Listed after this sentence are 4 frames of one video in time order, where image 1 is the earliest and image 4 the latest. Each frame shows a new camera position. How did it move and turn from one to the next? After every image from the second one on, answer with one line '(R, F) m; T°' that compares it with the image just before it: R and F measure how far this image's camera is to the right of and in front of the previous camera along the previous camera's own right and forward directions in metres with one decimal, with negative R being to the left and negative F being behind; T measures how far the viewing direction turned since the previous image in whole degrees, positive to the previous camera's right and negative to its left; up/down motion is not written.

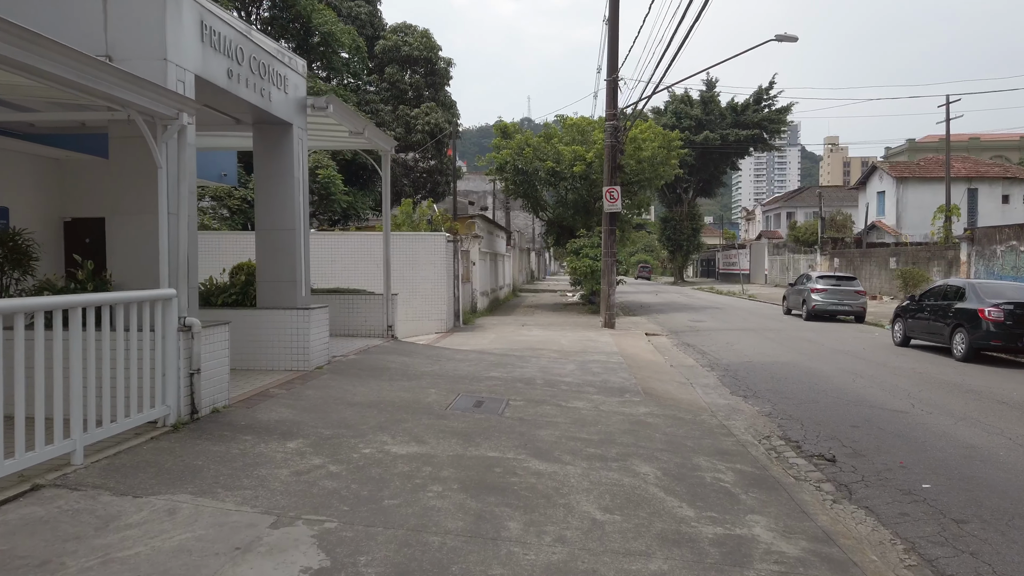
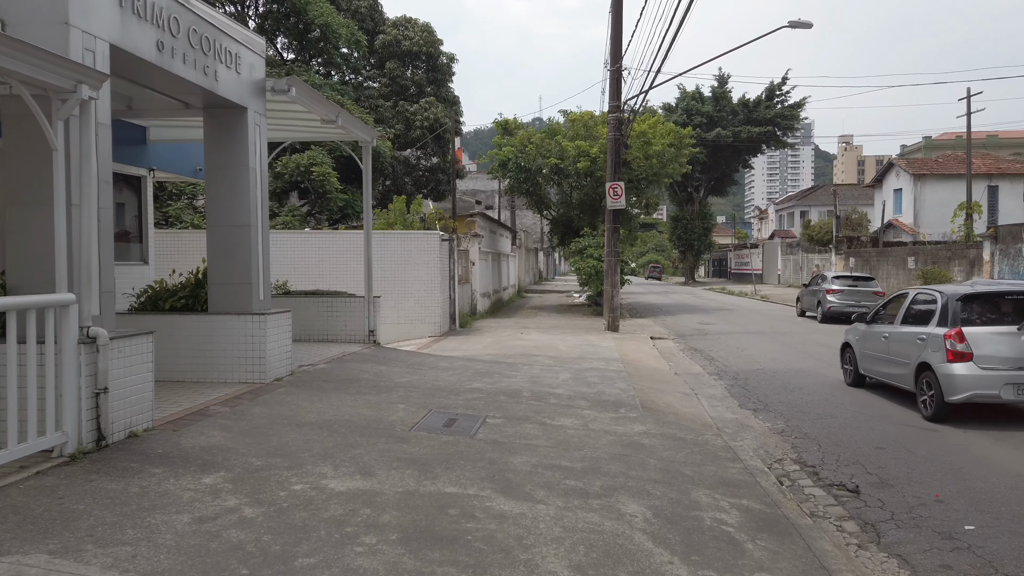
(+0.3, +0.9) m; -1°
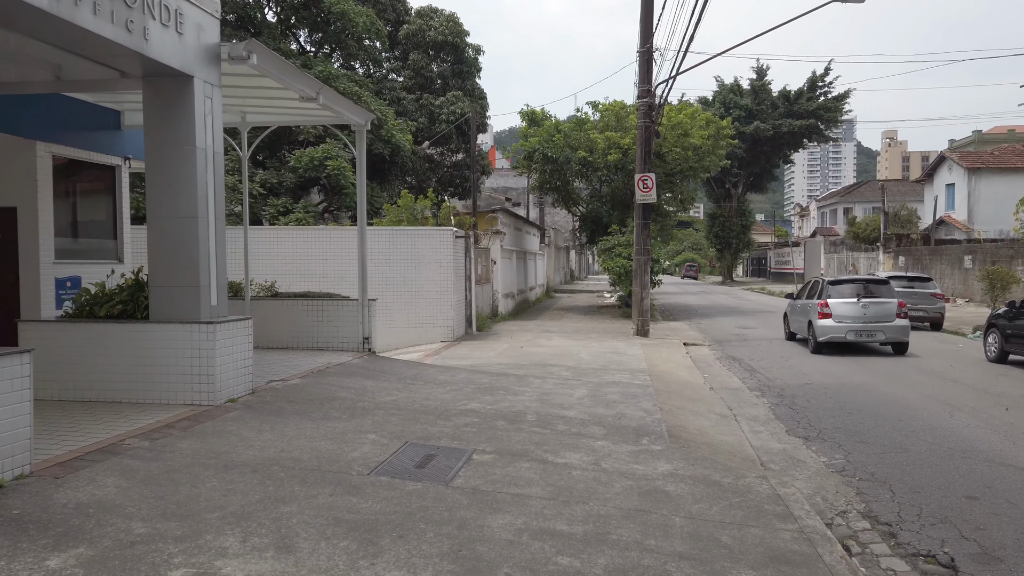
(+0.3, +1.3) m; -3°
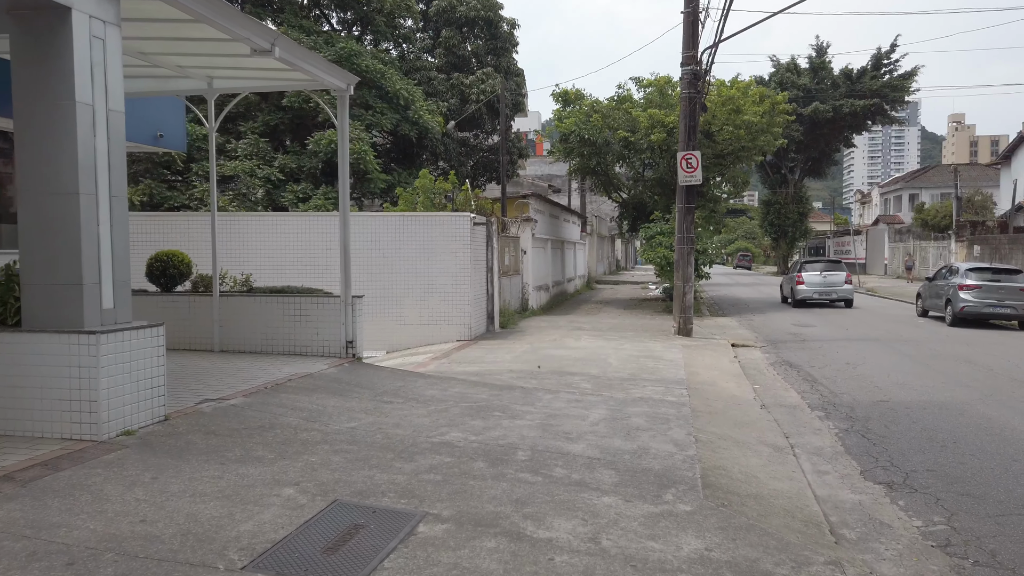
(+0.5, +1.6) m; -4°
